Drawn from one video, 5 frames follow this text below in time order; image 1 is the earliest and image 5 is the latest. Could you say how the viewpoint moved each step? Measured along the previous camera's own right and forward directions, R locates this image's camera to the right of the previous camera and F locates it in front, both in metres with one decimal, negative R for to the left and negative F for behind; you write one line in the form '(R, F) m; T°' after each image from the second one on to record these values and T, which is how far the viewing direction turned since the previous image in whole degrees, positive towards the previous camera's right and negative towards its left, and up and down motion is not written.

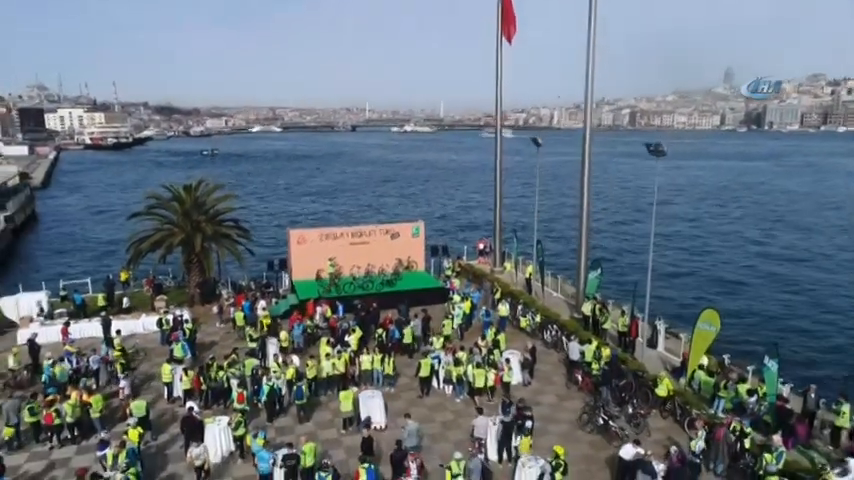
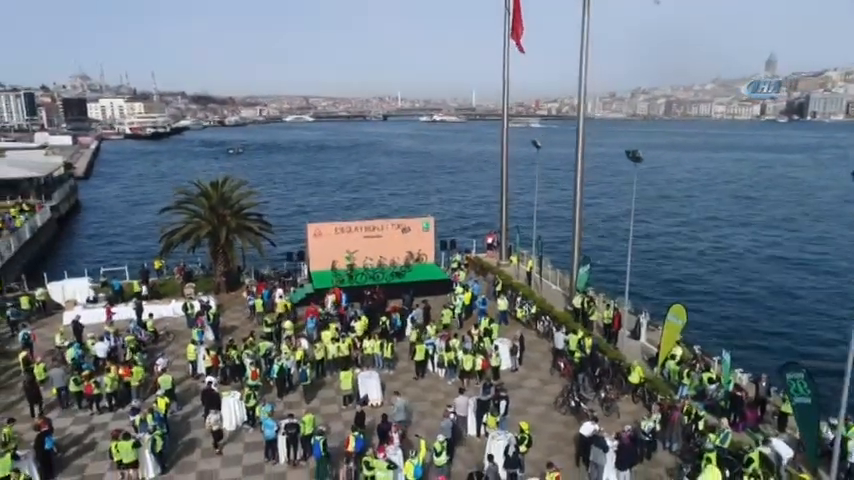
(+1.1, -1.7) m; -3°
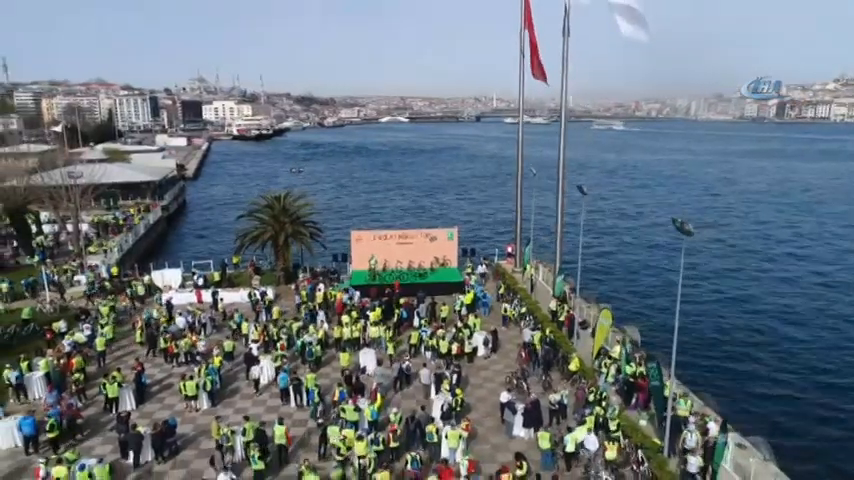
(+3.9, -5.0) m; -9°
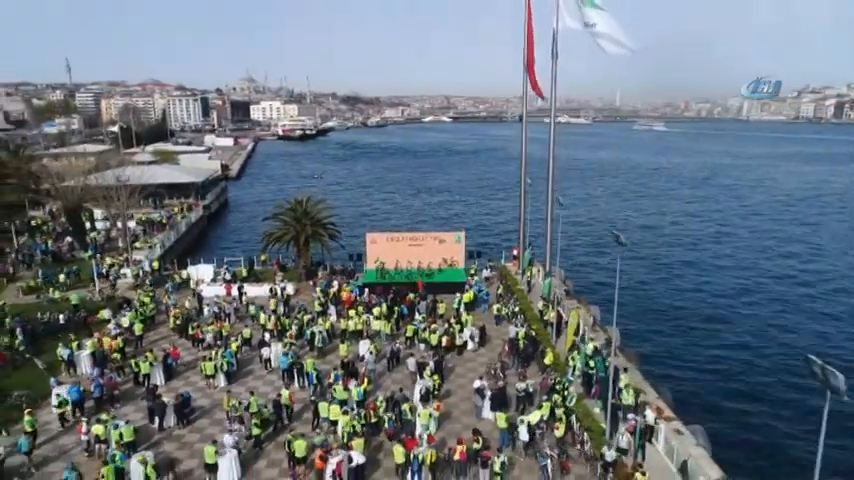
(+2.1, -2.6) m; -4°
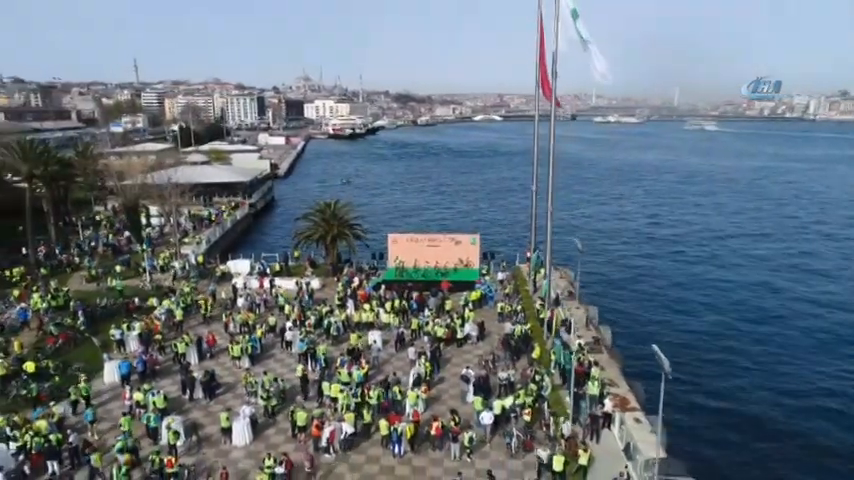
(+2.2, -2.7) m; -5°
